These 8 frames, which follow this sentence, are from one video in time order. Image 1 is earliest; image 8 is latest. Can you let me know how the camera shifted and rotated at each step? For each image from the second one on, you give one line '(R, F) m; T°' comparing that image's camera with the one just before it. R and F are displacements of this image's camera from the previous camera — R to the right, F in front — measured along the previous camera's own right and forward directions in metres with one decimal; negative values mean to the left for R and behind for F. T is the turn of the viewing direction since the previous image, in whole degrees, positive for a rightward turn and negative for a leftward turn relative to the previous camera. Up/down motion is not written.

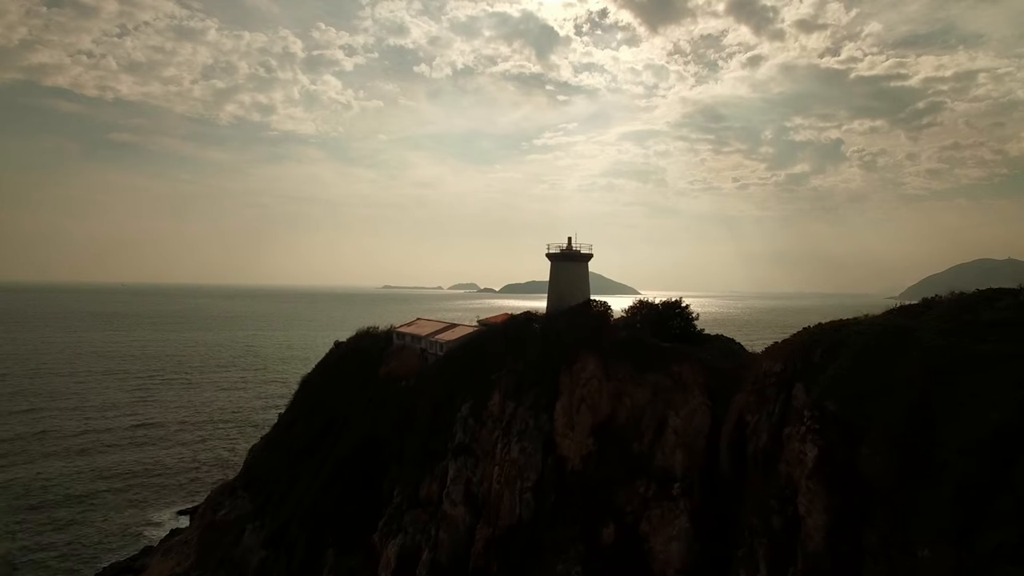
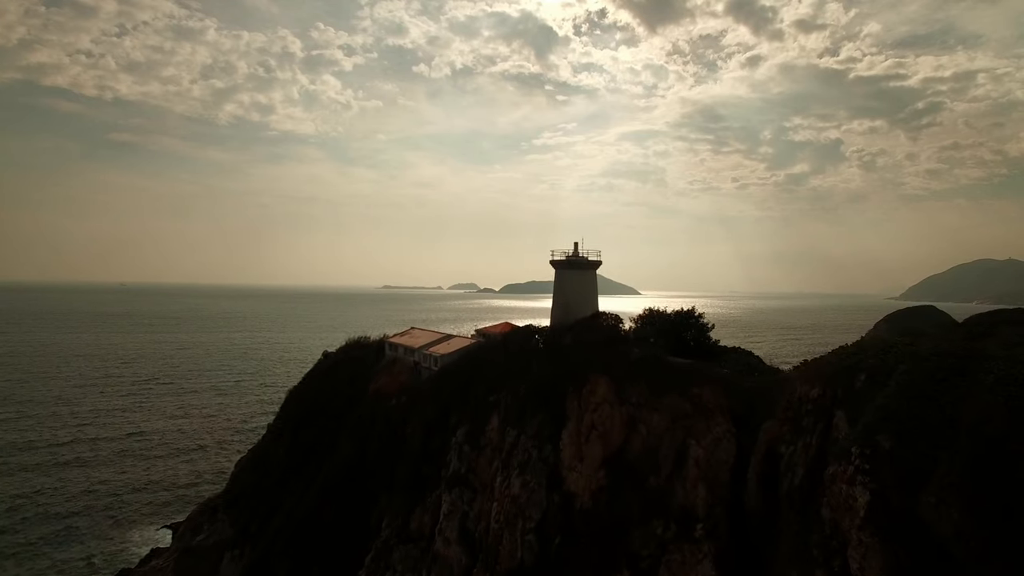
(-0.1, +1.9) m; 0°
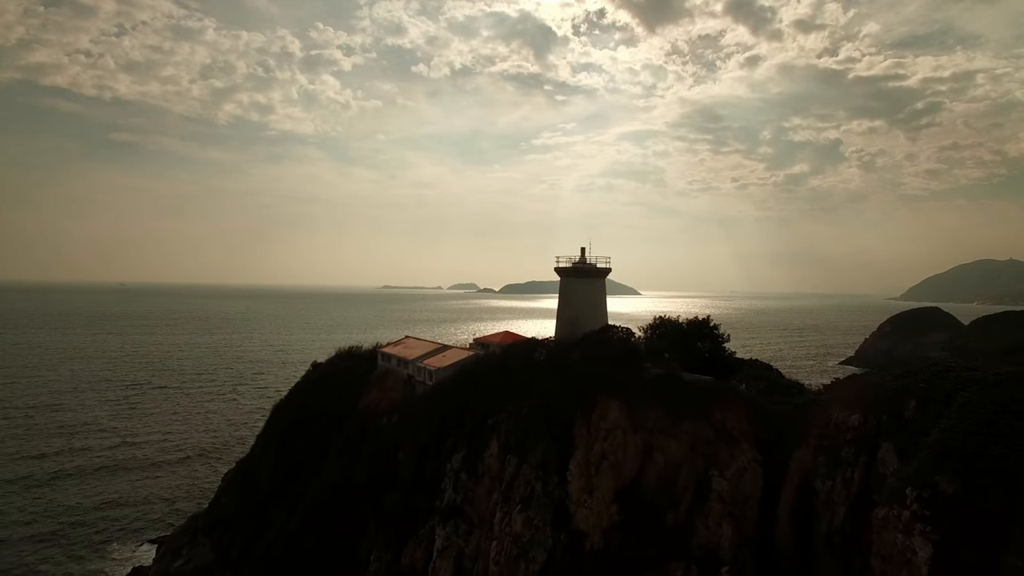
(-0.6, +1.1) m; 0°
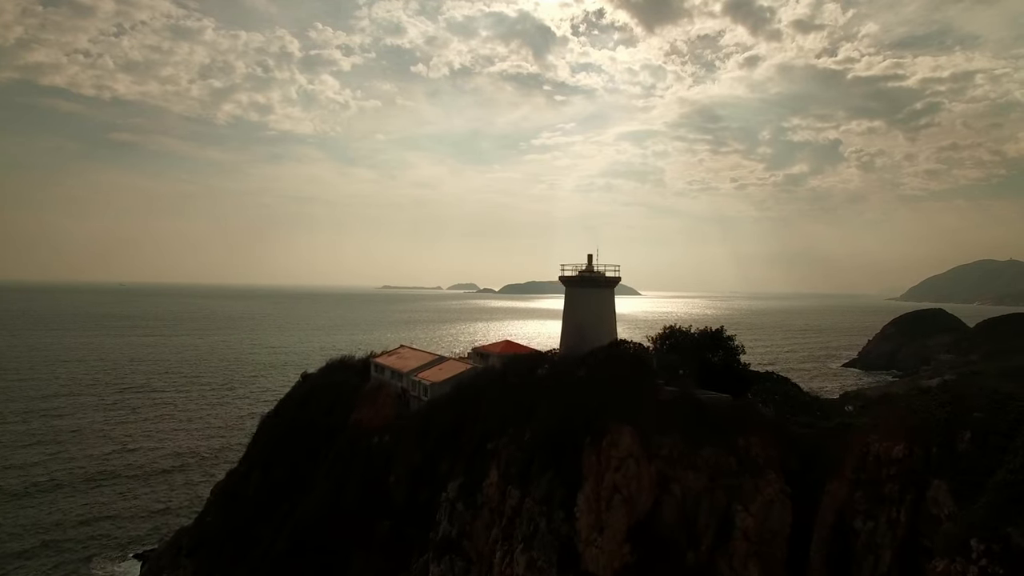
(-0.6, +1.1) m; 0°
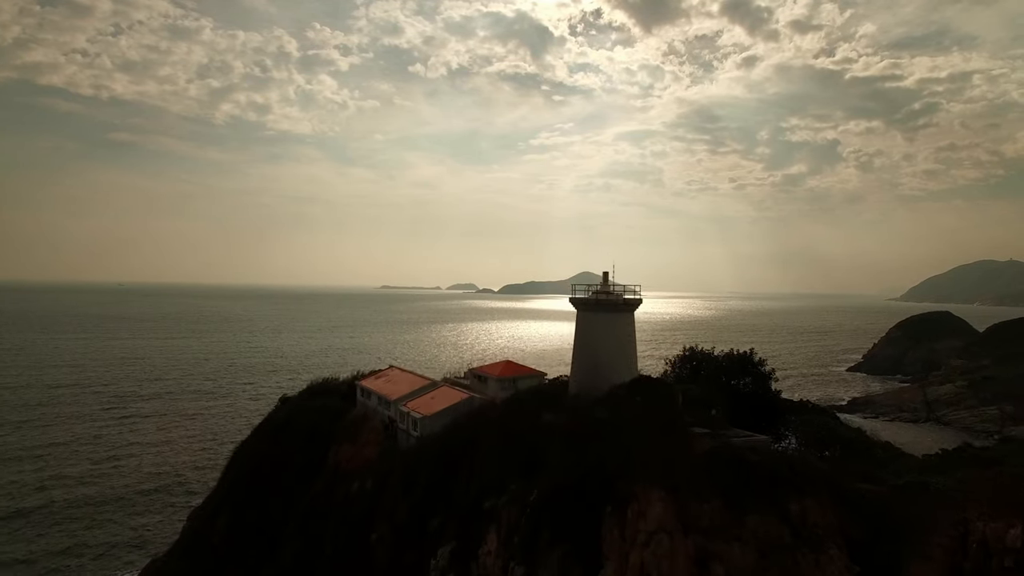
(-0.5, +2.8) m; 0°
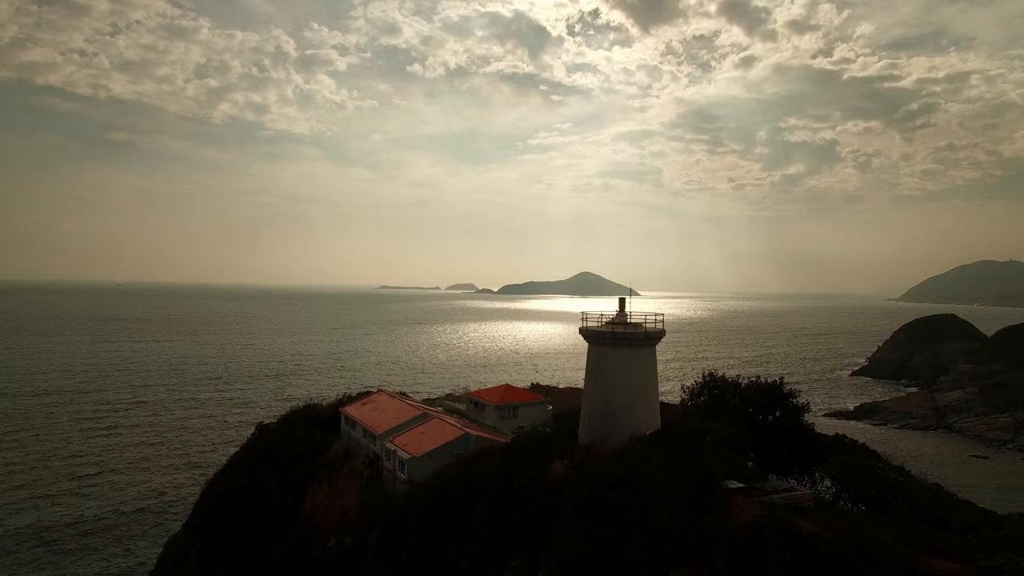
(-0.1, +2.9) m; 0°
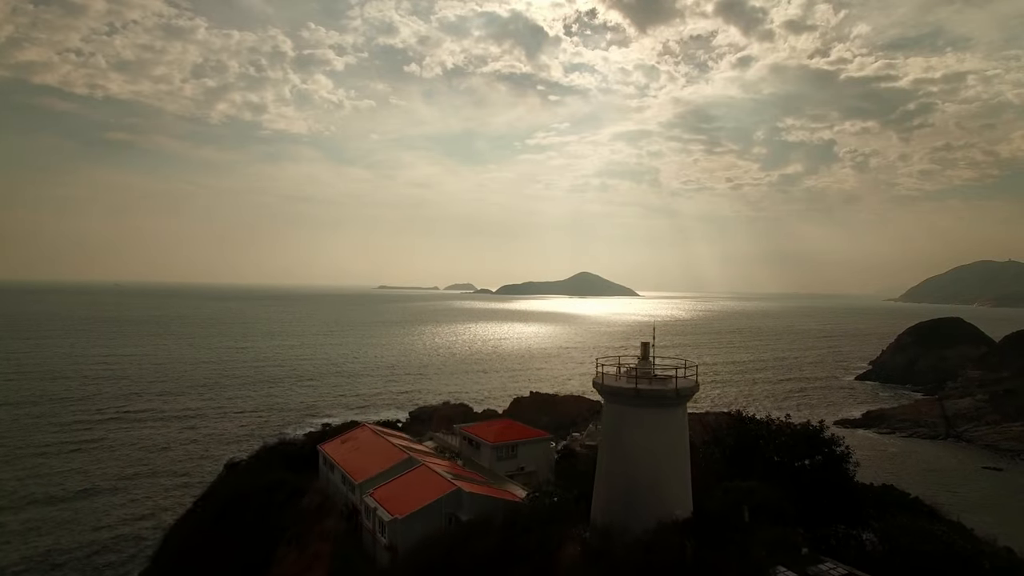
(0.0, +3.0) m; 0°
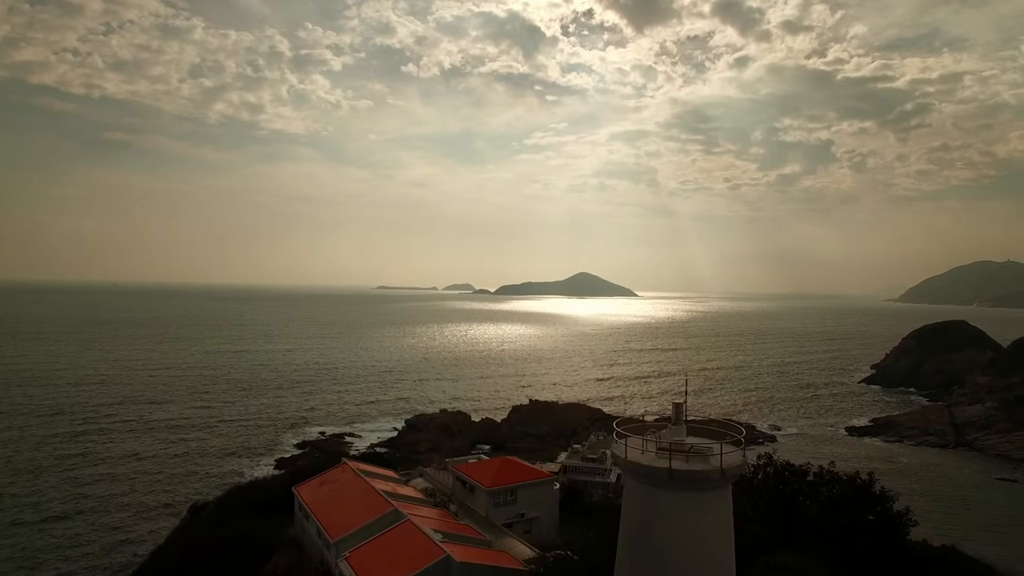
(-0.1, +2.8) m; 0°
